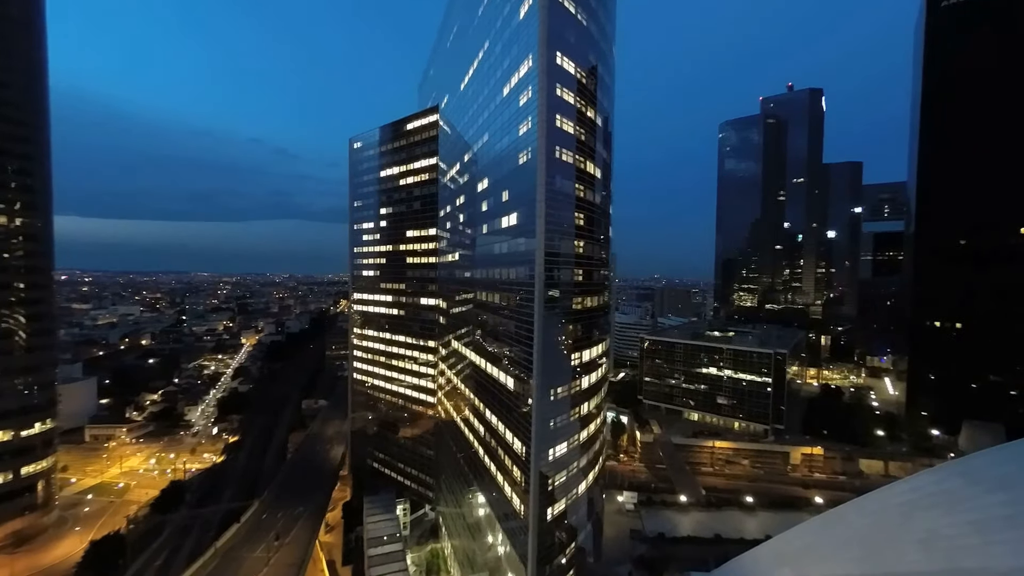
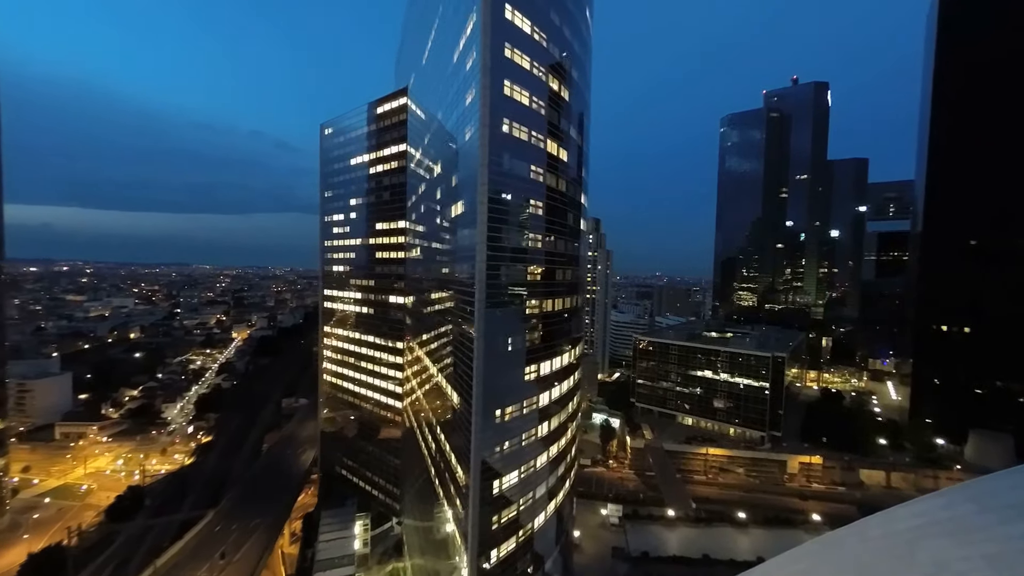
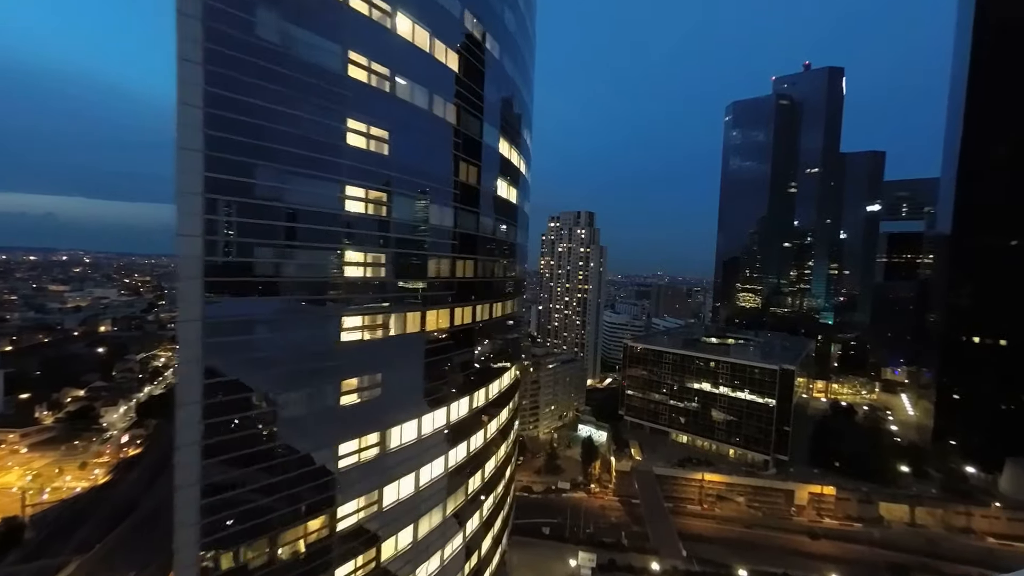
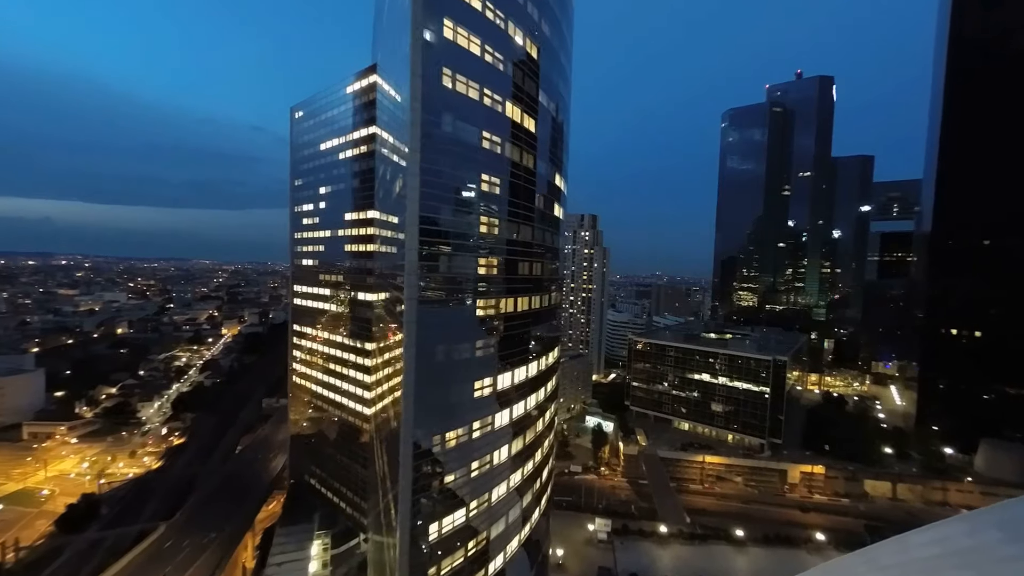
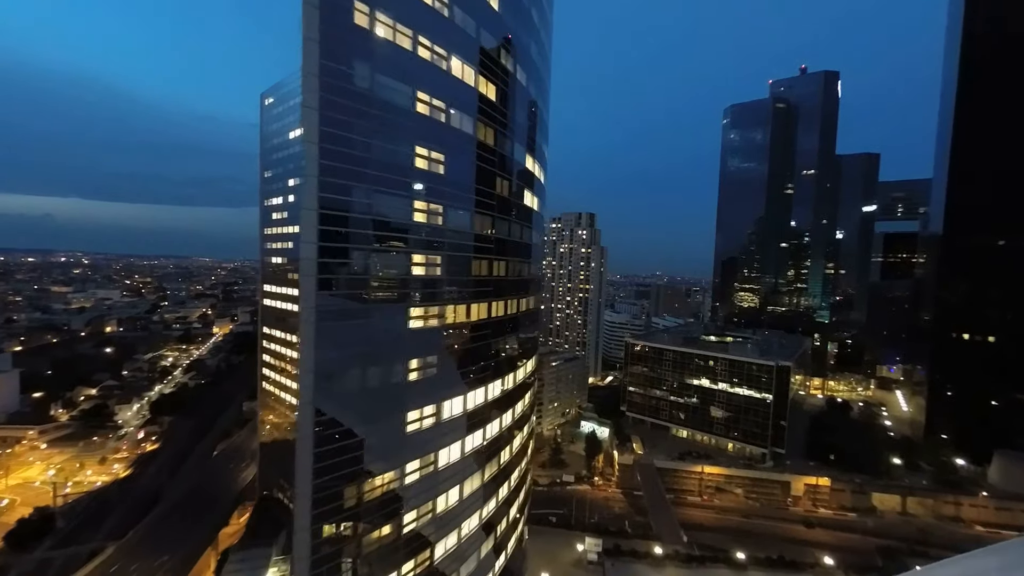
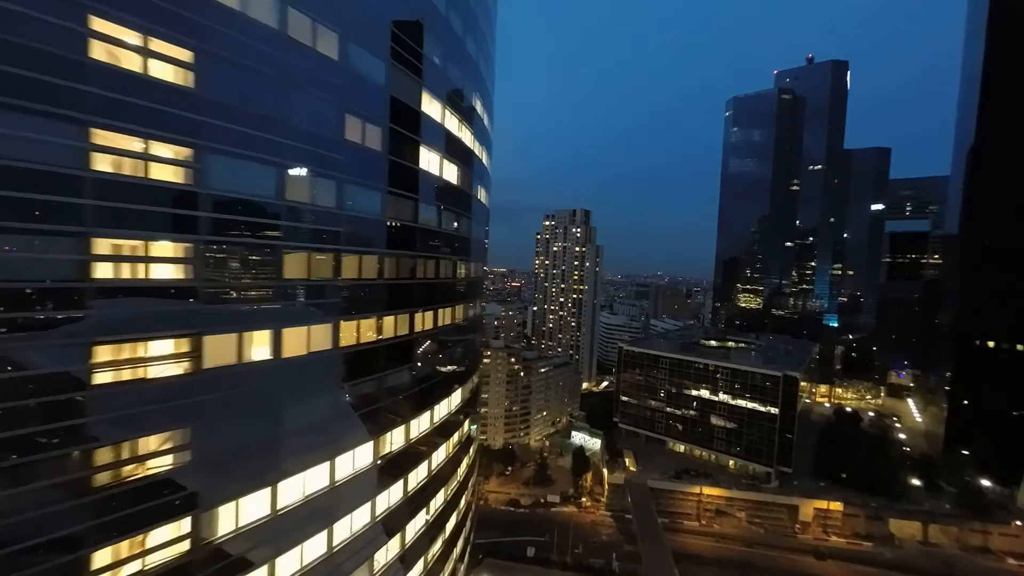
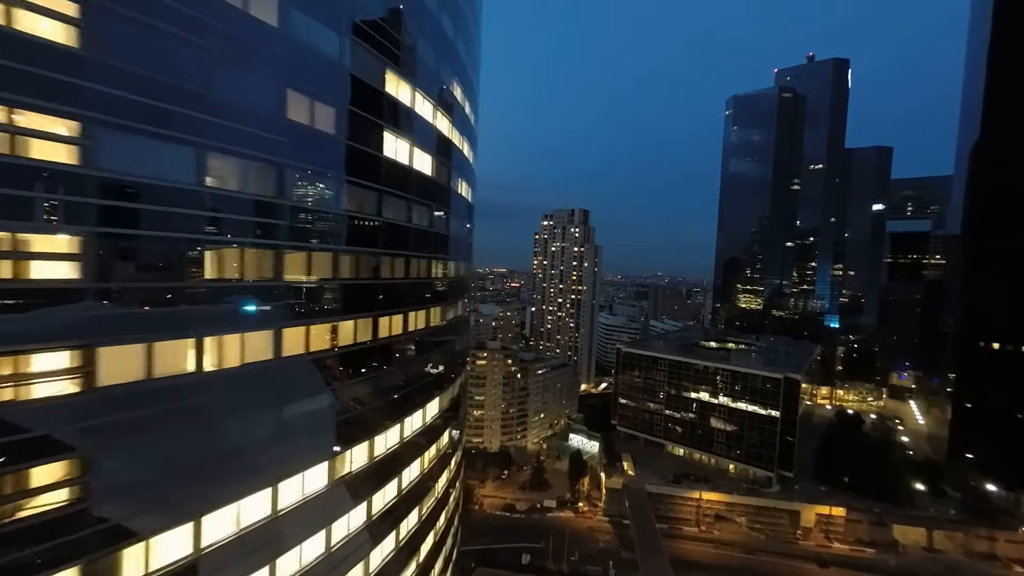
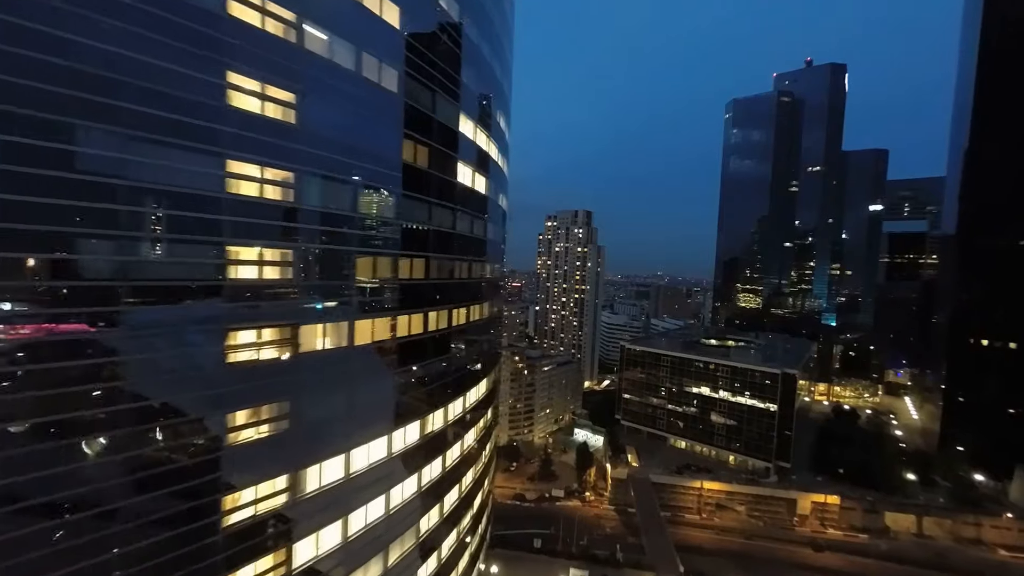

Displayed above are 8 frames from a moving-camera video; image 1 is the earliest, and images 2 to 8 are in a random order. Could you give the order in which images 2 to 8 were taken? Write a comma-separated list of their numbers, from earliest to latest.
2, 4, 5, 3, 8, 6, 7
